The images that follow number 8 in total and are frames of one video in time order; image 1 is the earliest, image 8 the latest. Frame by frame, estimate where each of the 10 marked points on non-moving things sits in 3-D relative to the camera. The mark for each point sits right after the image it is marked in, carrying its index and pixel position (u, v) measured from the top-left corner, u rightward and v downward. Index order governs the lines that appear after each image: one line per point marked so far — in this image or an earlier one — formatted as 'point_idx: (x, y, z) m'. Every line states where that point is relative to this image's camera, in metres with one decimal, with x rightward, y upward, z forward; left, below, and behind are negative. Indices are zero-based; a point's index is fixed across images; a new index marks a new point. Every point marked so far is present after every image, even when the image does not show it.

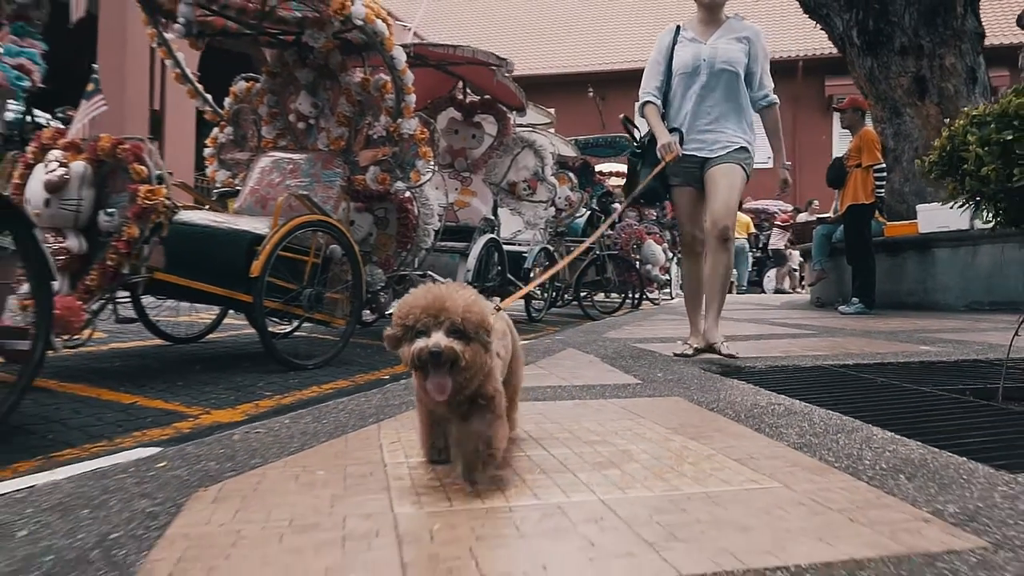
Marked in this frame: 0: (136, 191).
0: (-1.9, +0.5, +4.0) m
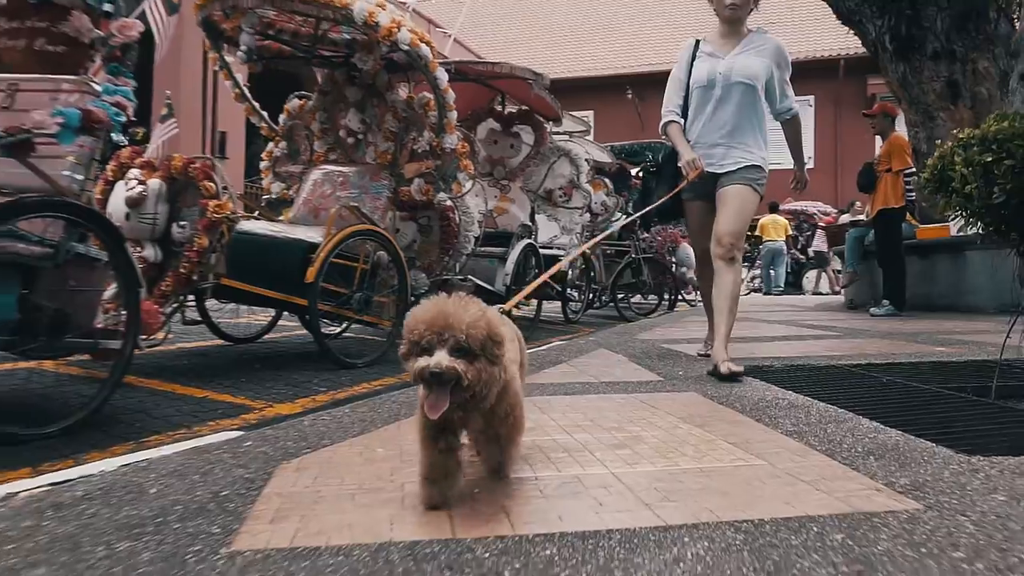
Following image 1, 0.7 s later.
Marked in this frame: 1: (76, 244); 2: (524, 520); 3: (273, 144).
0: (-1.7, +0.5, +4.4) m
1: (-1.9, +0.2, +3.4) m
2: (0.0, -0.5, +1.7) m
3: (-1.9, +1.2, +6.5) m
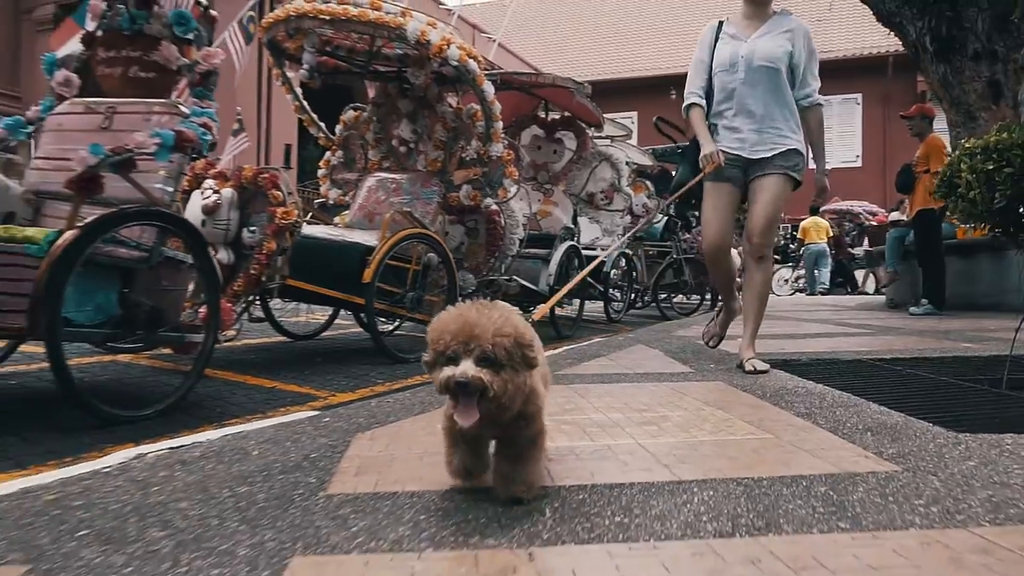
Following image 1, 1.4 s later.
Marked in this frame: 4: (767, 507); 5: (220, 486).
0: (-1.4, +0.5, +4.9) m
1: (-1.7, +0.2, +3.8) m
2: (+0.1, -0.5, +2.0) m
3: (-1.6, +1.2, +7.0) m
4: (+0.5, -0.4, +1.7) m
5: (-0.7, -0.5, +2.0) m
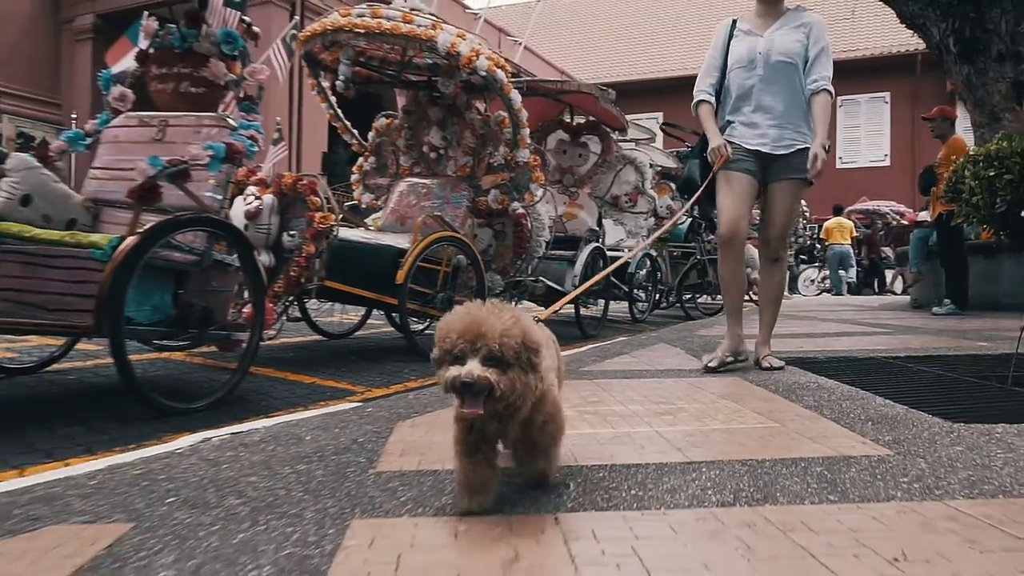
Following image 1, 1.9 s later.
0: (-1.3, +0.5, +5.1) m
1: (-1.5, +0.2, +4.1) m
2: (+0.2, -0.5, +2.3) m
3: (-1.3, +1.2, +7.2) m
4: (+0.6, -0.5, +1.9) m
5: (-0.6, -0.5, +2.2) m
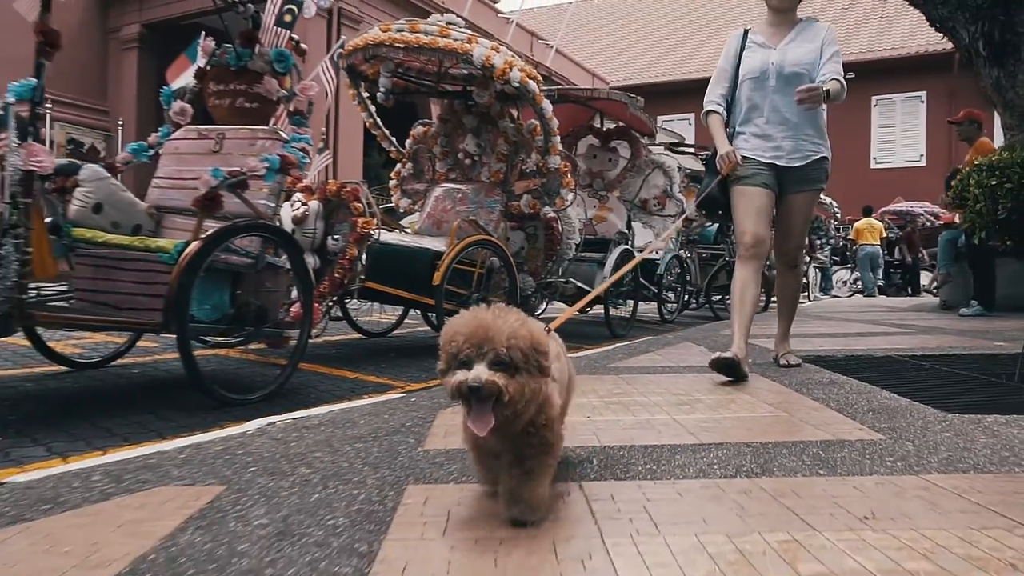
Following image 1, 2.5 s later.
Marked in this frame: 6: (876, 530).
0: (-1.1, +0.4, +5.5) m
1: (-1.4, +0.2, +4.4) m
2: (+0.3, -0.5, +2.5) m
3: (-1.1, +1.2, +7.6) m
4: (+0.7, -0.5, +2.1) m
5: (-0.5, -0.5, +2.5) m
6: (+0.7, -0.5, +1.5) m
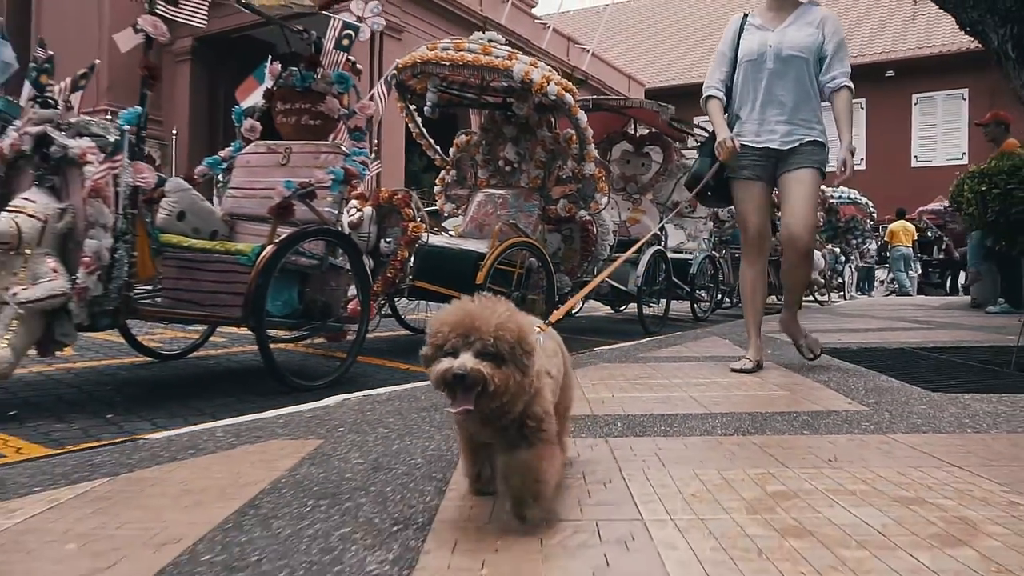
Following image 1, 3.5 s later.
0: (-0.8, +0.5, +6.0) m
1: (-1.1, +0.2, +5.0) m
2: (+0.4, -0.4, +3.0) m
3: (-0.7, +1.2, +8.1) m
4: (+0.8, -0.4, +2.6) m
5: (-0.4, -0.5, +3.0) m
6: (+0.8, -0.4, +2.0) m
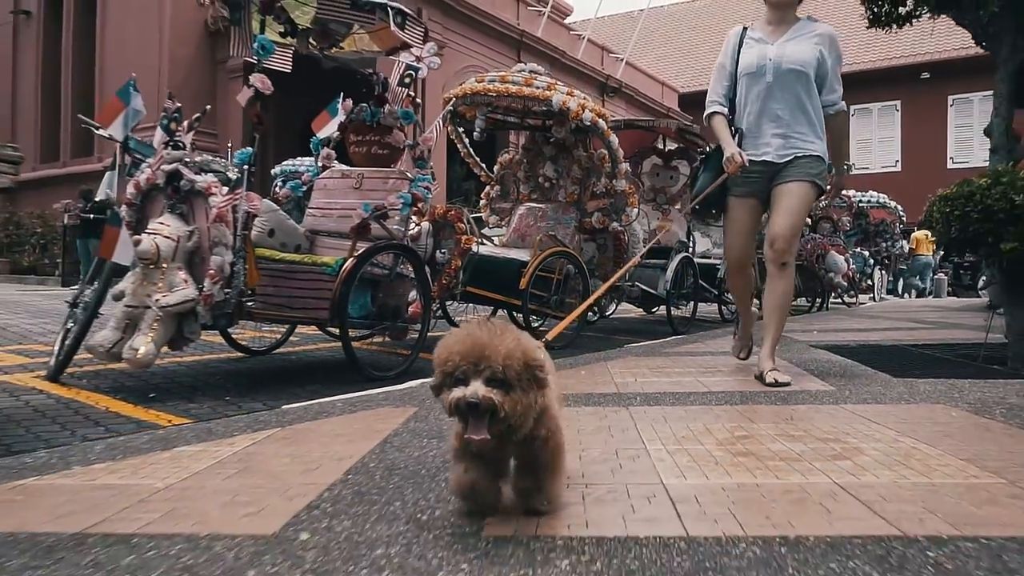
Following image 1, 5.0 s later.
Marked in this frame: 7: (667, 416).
0: (-0.5, +0.4, +6.8) m
1: (-0.8, +0.1, +5.8) m
2: (+0.6, -0.5, +3.8) m
3: (-0.2, +1.1, +8.9) m
4: (+1.0, -0.5, +3.3) m
5: (-0.2, -0.5, +3.9) m
6: (+1.0, -0.5, +2.8) m
7: (+0.6, -0.5, +3.0) m
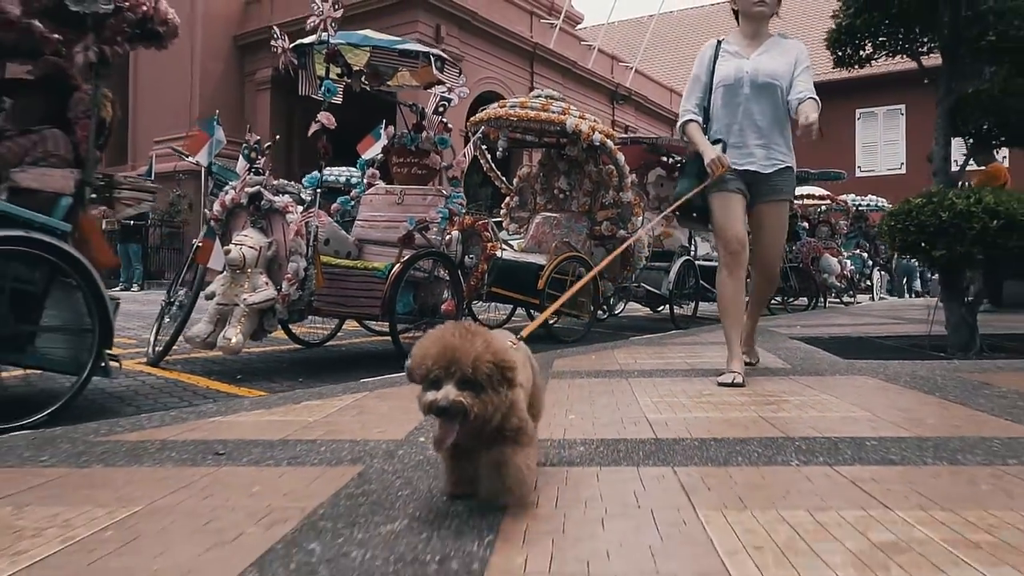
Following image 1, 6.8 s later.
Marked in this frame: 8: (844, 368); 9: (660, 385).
0: (-0.3, +0.4, +7.8) m
1: (-0.6, +0.1, +6.9) m
2: (+0.8, -0.5, +4.8) m
3: (0.0, +1.1, +9.9) m
4: (+1.1, -0.5, +4.3) m
5: (0.0, -0.5, +4.9) m
6: (+1.1, -0.5, +3.8) m
7: (+0.7, -0.5, +4.0) m
8: (+1.9, -0.4, +4.6) m
9: (+0.7, -0.5, +4.0) m
